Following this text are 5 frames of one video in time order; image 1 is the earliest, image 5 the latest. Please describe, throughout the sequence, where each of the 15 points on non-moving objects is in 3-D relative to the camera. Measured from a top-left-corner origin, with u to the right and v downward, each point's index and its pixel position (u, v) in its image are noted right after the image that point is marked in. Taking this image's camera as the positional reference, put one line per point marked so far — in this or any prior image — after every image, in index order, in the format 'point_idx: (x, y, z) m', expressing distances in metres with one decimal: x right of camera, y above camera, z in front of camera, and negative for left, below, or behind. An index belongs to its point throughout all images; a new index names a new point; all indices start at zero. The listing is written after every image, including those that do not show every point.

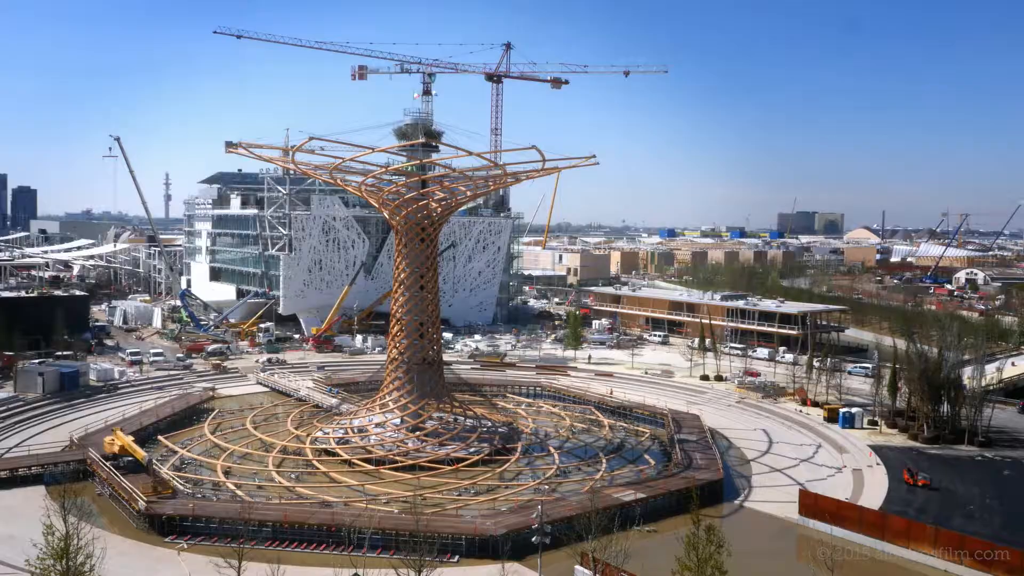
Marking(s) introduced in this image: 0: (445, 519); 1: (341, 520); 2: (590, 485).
0: (-0.9, -3.4, +11.2) m
1: (-2.4, -3.3, +10.7) m
2: (+1.4, -3.6, +13.8) m
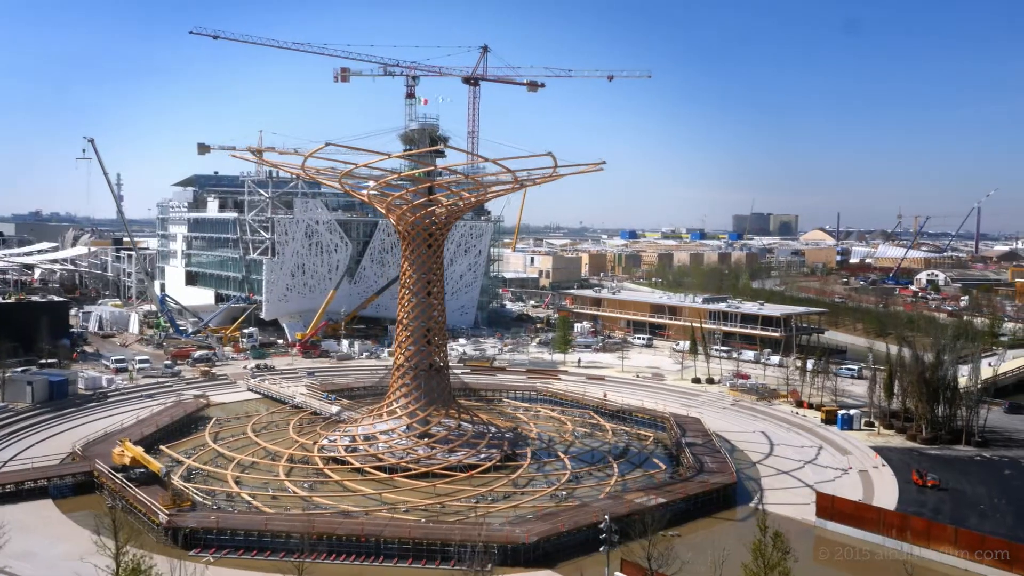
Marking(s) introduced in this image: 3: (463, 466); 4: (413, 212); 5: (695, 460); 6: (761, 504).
0: (-0.5, -3.5, +11.2) m
1: (-2.0, -3.4, +10.6) m
2: (+1.7, -3.7, +13.9) m
3: (-1.0, -3.6, +15.3) m
4: (-2.1, +1.6, +16.1) m
5: (+3.7, -3.5, +15.3) m
6: (+4.4, -3.8, +13.5) m
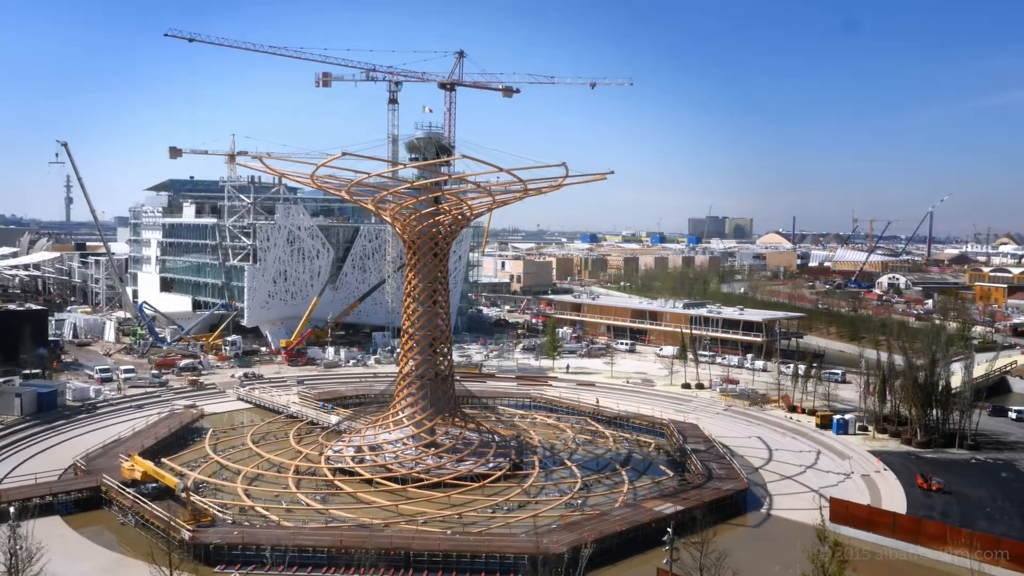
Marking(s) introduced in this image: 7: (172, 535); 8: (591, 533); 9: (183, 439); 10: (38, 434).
0: (-0.2, -3.6, +11.1) m
1: (-1.6, -3.5, +10.5) m
2: (+1.9, -3.8, +14.0) m
3: (-0.8, -3.8, +15.3) m
4: (-1.9, +1.4, +16.1) m
5: (+3.9, -3.6, +15.5) m
6: (+4.7, -4.0, +13.7) m
7: (-4.9, -3.6, +11.0) m
8: (+1.1, -3.6, +11.0) m
9: (-7.8, -3.6, +18.2) m
10: (-10.7, -3.3, +17.2) m
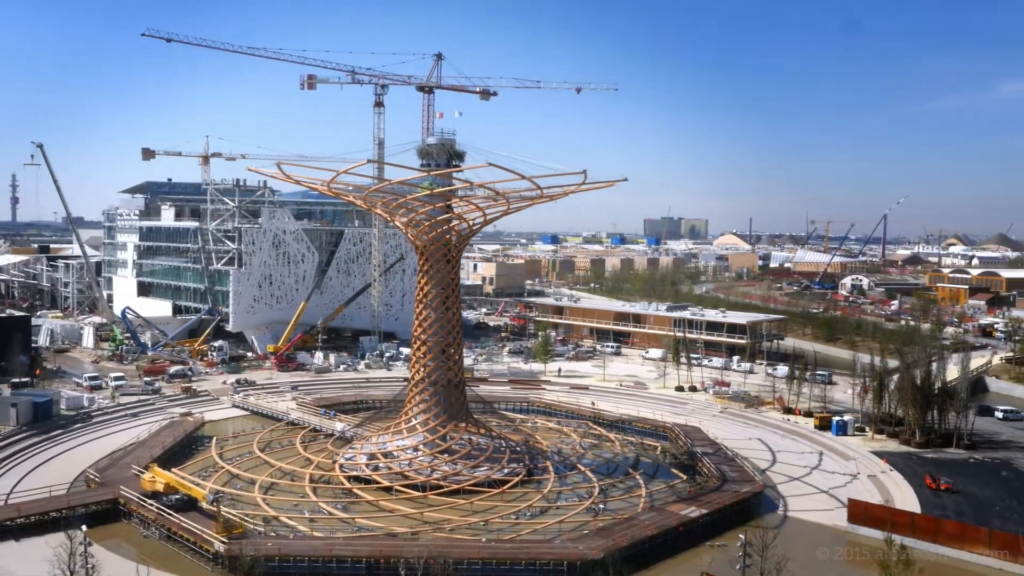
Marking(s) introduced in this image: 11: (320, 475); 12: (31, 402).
0: (+0.3, -3.8, +11.2) m
1: (-1.0, -3.6, +10.5) m
2: (+2.3, -4.0, +14.1) m
3: (-0.4, -3.9, +15.3) m
4: (-1.7, +1.3, +16.1) m
5: (+4.2, -3.7, +15.7) m
6: (+5.1, -4.1, +14.0) m
7: (-4.4, -3.7, +10.8) m
8: (+1.6, -3.7, +11.2) m
9: (-7.6, -3.8, +17.9) m
10: (-10.5, -3.5, +16.8) m
11: (-3.9, -3.7, +15.2) m
12: (-11.6, -2.8, +18.4) m
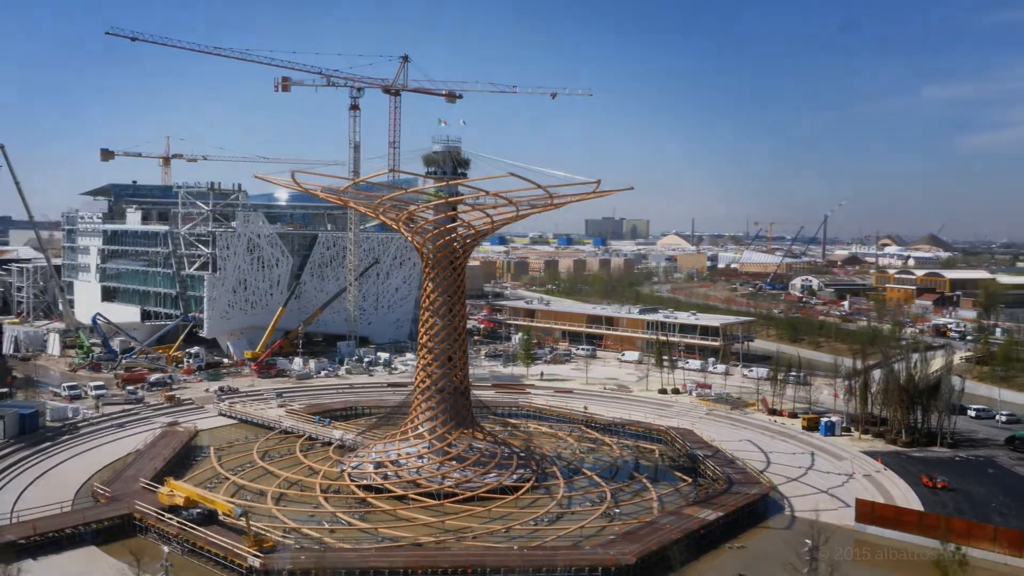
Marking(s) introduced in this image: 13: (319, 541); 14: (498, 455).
0: (+0.8, -3.9, +11.4) m
1: (-0.6, -3.8, +10.6) m
2: (+2.6, -4.1, +14.4) m
3: (-0.2, -4.0, +15.4) m
4: (-1.5, +1.1, +16.1) m
5: (+4.4, -3.9, +16.1) m
6: (+5.3, -4.2, +14.4) m
7: (-3.9, -3.8, +10.7) m
8: (+2.1, -3.8, +11.4) m
9: (-7.6, -3.9, +17.6) m
10: (-10.3, -3.7, +16.4) m
11: (-3.7, -3.9, +15.2) m
12: (-11.5, -2.9, +17.8) m
13: (-3.1, -4.0, +12.1) m
14: (-0.3, -3.6, +16.3) m
